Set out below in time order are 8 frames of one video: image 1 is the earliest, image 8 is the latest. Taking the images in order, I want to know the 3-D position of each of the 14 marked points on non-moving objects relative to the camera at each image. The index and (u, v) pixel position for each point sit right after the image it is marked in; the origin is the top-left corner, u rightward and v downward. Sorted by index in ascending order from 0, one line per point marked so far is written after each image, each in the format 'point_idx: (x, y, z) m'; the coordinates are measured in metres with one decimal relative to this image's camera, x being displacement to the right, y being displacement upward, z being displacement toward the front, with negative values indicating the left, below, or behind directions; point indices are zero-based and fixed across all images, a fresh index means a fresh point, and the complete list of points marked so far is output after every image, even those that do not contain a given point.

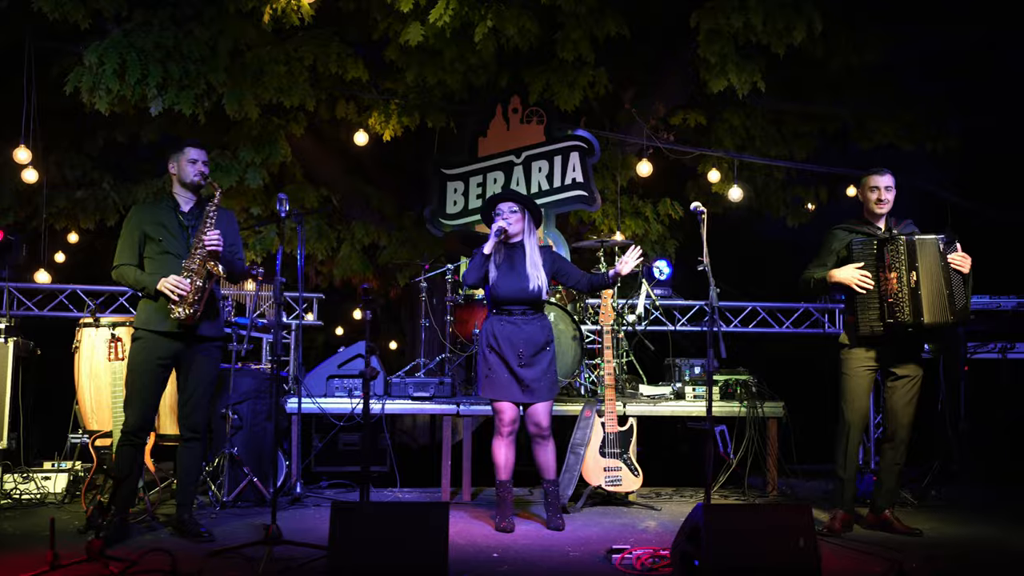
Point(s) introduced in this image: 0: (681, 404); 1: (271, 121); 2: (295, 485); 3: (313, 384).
0: (+1.3, -0.9, +7.8) m
1: (-2.5, +1.7, +10.6) m
2: (-1.5, -1.4, +7.3) m
3: (-1.5, -0.7, +7.5) m
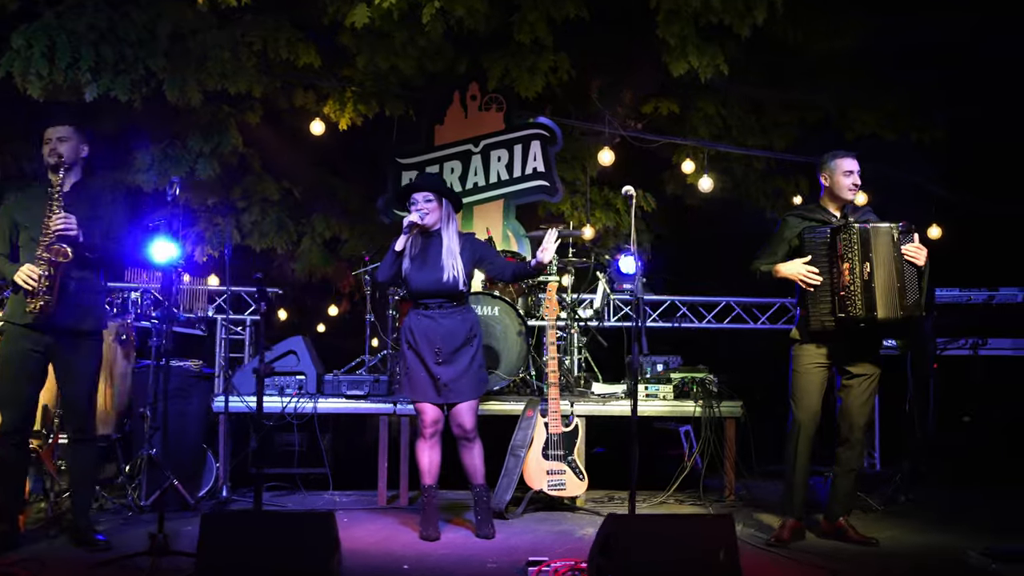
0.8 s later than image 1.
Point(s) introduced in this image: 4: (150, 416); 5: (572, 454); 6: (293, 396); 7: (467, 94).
0: (+0.8, -0.8, +7.4) m
1: (-2.9, +1.8, +10.2) m
2: (-2.0, -1.4, +6.9) m
3: (-1.9, -0.7, +7.1) m
4: (-2.3, -0.8, +6.6) m
5: (+0.4, -1.1, +6.9) m
6: (-1.5, -0.7, +7.1) m
7: (-0.4, +1.9, +9.9) m
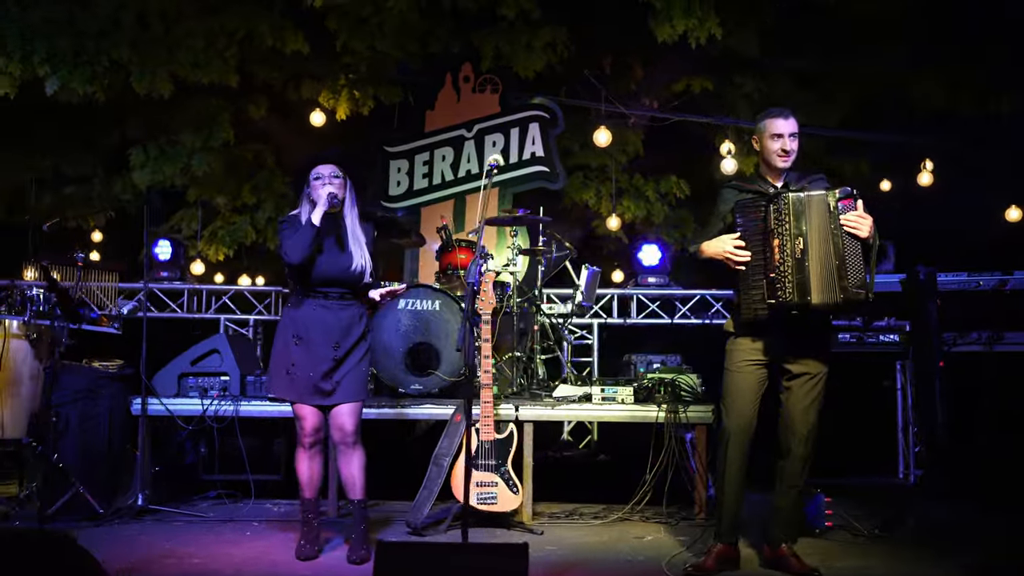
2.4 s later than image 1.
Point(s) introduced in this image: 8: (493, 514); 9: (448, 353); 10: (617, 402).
0: (+0.5, -0.8, +6.6) m
1: (-2.9, +1.8, +9.9) m
2: (-2.4, -1.3, +6.5) m
3: (-2.3, -0.6, +6.7) m
4: (-2.8, -0.8, +6.2) m
5: (0.0, -1.1, +6.2) m
6: (-1.9, -0.7, +6.6) m
7: (-0.5, +1.9, +9.2) m
8: (-0.1, -1.4, +6.3) m
9: (-0.4, -0.4, +6.7) m
10: (+0.7, -0.7, +6.6) m
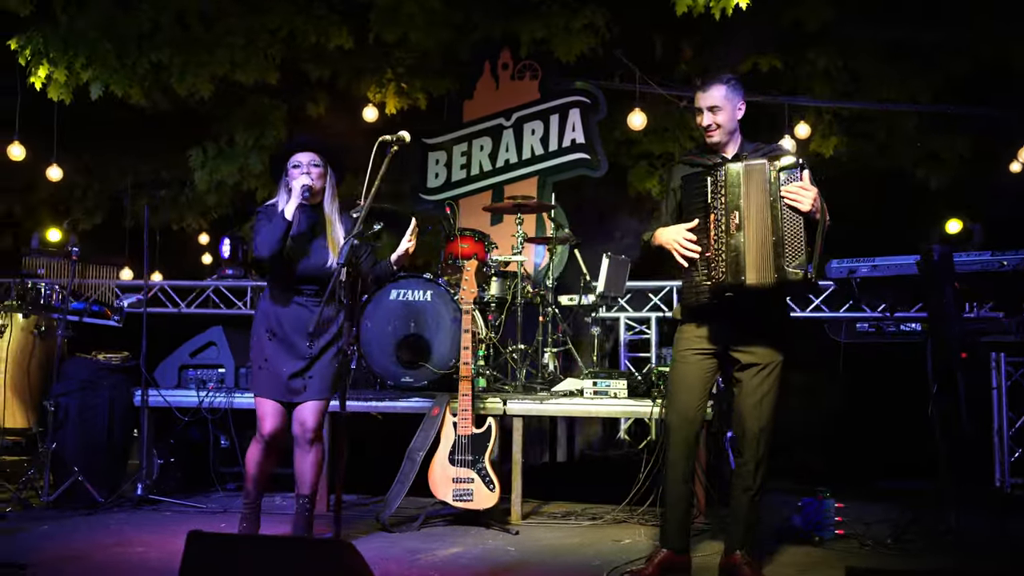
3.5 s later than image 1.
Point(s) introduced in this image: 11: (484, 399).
0: (+0.4, -0.7, +6.2) m
1: (-2.4, +1.8, +10.1) m
2: (-2.4, -1.3, +6.6) m
3: (-2.3, -0.6, +6.8) m
4: (-2.9, -0.8, +6.4) m
5: (-0.2, -1.0, +5.9) m
6: (-2.0, -0.7, +6.6) m
7: (-0.1, +2.0, +9.0) m
8: (-0.2, -1.3, +6.1) m
9: (-0.5, -0.4, +6.5) m
10: (+0.6, -0.7, +6.2) m
11: (-0.2, -0.7, +6.2) m
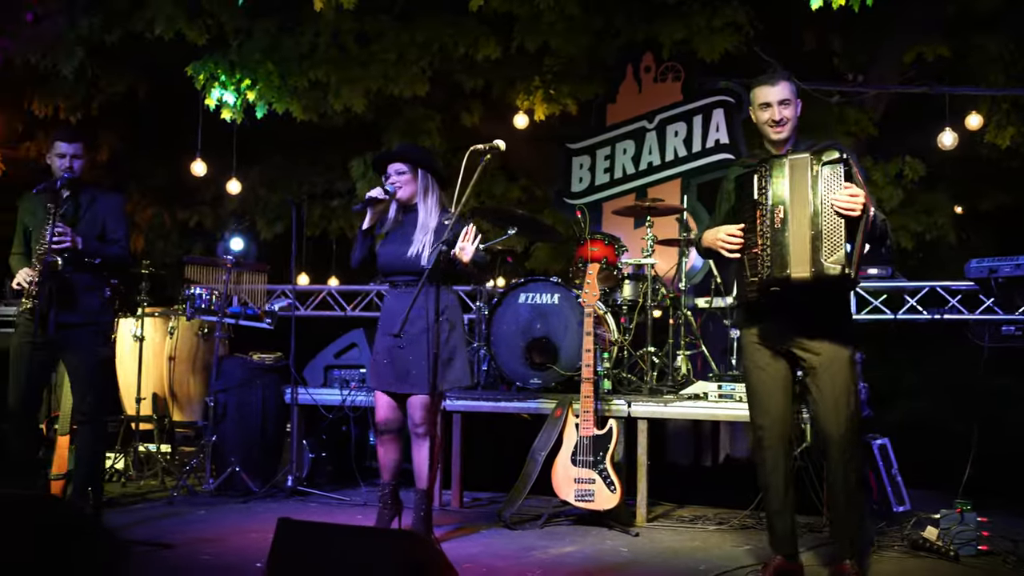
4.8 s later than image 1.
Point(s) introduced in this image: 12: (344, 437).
0: (+1.1, -0.7, +6.2) m
1: (-0.9, +1.8, +10.5) m
2: (-1.5, -1.3, +7.1) m
3: (-1.4, -0.6, +7.2) m
4: (-2.0, -0.8, +7.0) m
5: (+0.6, -1.0, +6.0) m
6: (-1.1, -0.7, +7.0) m
7: (+1.1, +2.0, +9.0) m
8: (+0.5, -1.3, +6.1) m
9: (+0.4, -0.4, +6.6) m
10: (+1.3, -0.7, +6.1) m
11: (+0.6, -0.7, +6.3) m
12: (-1.3, -1.1, +7.6) m
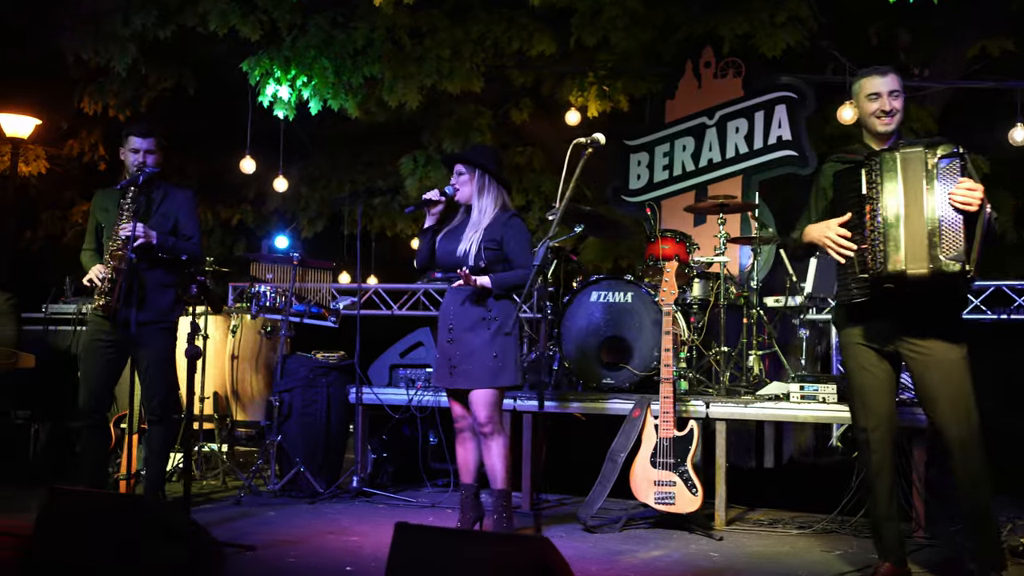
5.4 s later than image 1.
0: (+1.6, -0.7, +6.0) m
1: (-0.4, +1.8, +10.4) m
2: (-1.1, -1.3, +7.0) m
3: (-0.9, -0.6, +7.1) m
4: (-1.6, -0.8, +6.9) m
5: (+1.0, -1.0, +5.8) m
6: (-0.6, -0.7, +6.9) m
7: (+1.6, +2.0, +8.9) m
8: (+1.0, -1.3, +6.0) m
9: (+0.8, -0.4, +6.5) m
10: (+1.8, -0.7, +6.0) m
11: (+1.0, -0.7, +6.1) m
12: (-0.8, -1.1, +7.5) m
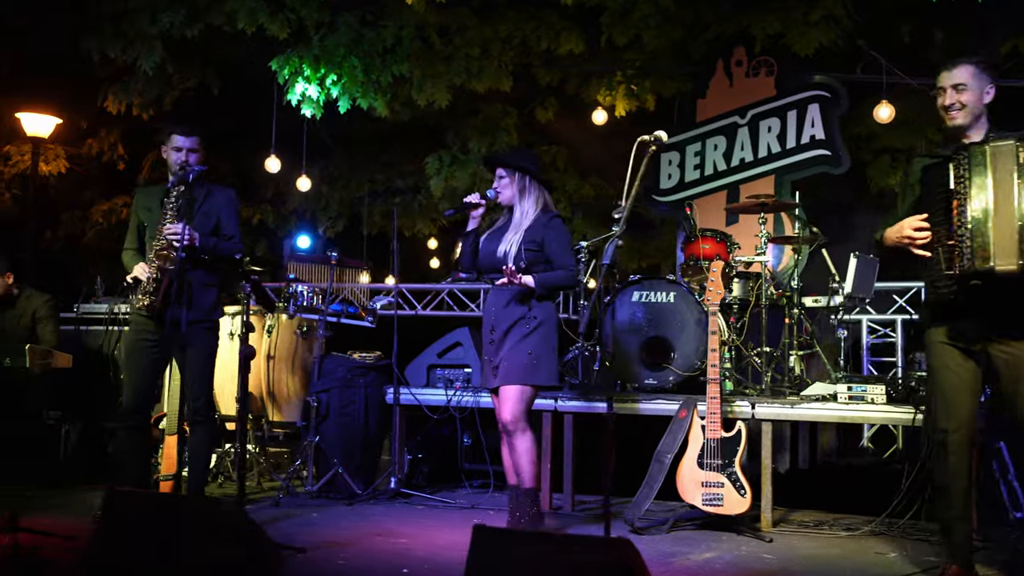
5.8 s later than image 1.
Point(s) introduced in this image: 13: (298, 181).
0: (+1.8, -0.7, +6.0) m
1: (-0.1, +1.8, +10.3) m
2: (-0.8, -1.3, +6.9) m
3: (-0.7, -0.6, +7.1) m
4: (-1.3, -0.8, +6.8) m
5: (+1.3, -1.0, +5.8) m
6: (-0.4, -0.7, +6.9) m
7: (+1.9, +2.0, +8.8) m
8: (+1.2, -1.3, +5.9) m
9: (+1.1, -0.4, +6.4) m
10: (+2.1, -0.7, +5.9) m
11: (+1.3, -0.7, +6.1) m
12: (-0.5, -1.1, +7.5) m
13: (-2.3, +1.2, +11.2) m
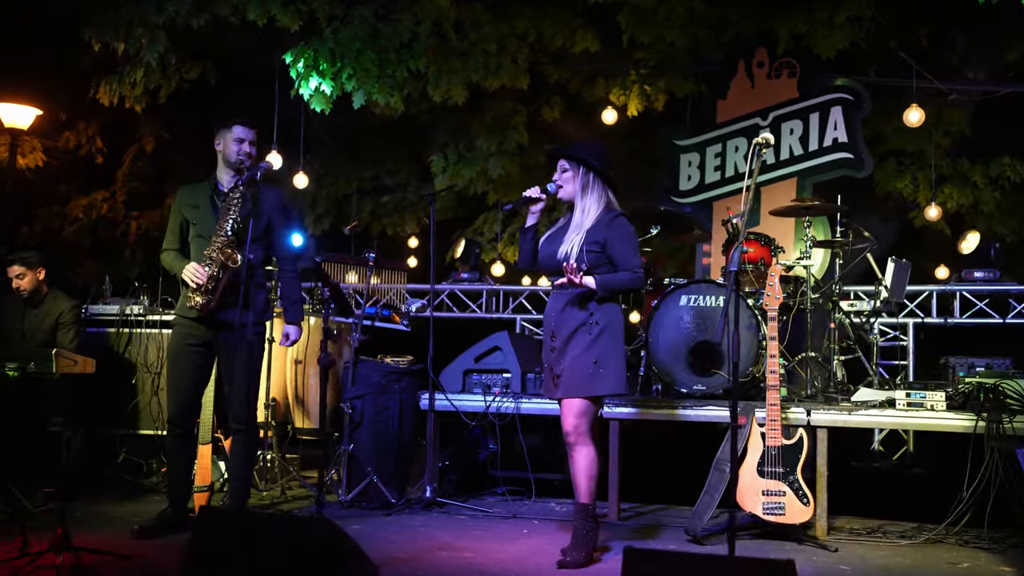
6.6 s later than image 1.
0: (+2.2, -0.7, +5.9) m
1: (0.0, +1.8, +10.1) m
2: (-0.6, -1.3, +6.7) m
3: (-0.4, -0.6, +6.9) m
4: (-1.0, -0.8, +6.6) m
5: (+1.6, -1.0, +5.7) m
6: (-0.1, -0.7, +6.7) m
7: (+2.1, +1.9, +8.8) m
8: (+1.5, -1.4, +5.8) m
9: (+1.4, -0.4, +6.3) m
10: (+2.4, -0.7, +5.9) m
11: (+1.6, -0.7, +6.0) m
12: (-0.3, -1.1, +7.3) m
13: (-2.3, +1.2, +10.9) m
